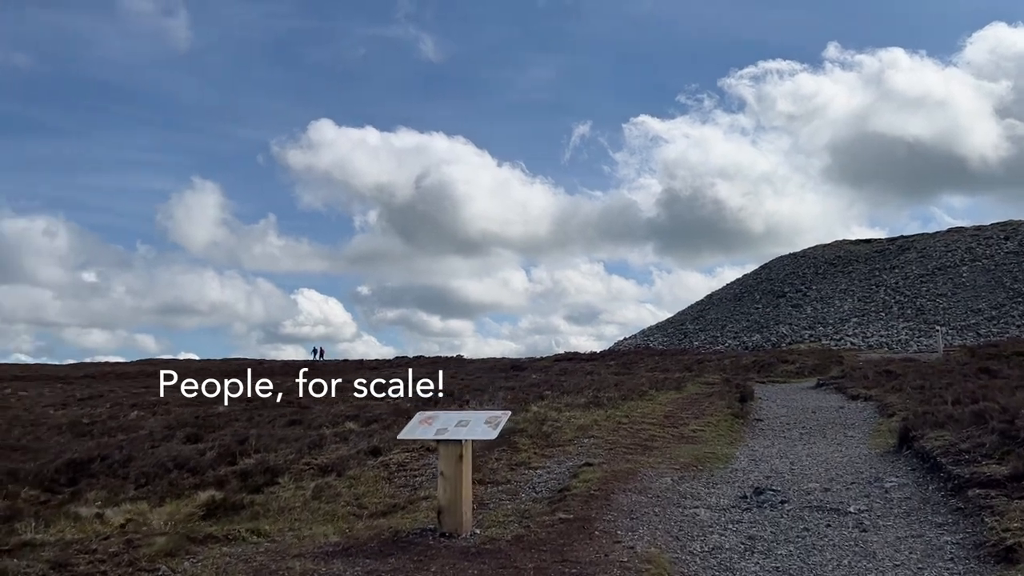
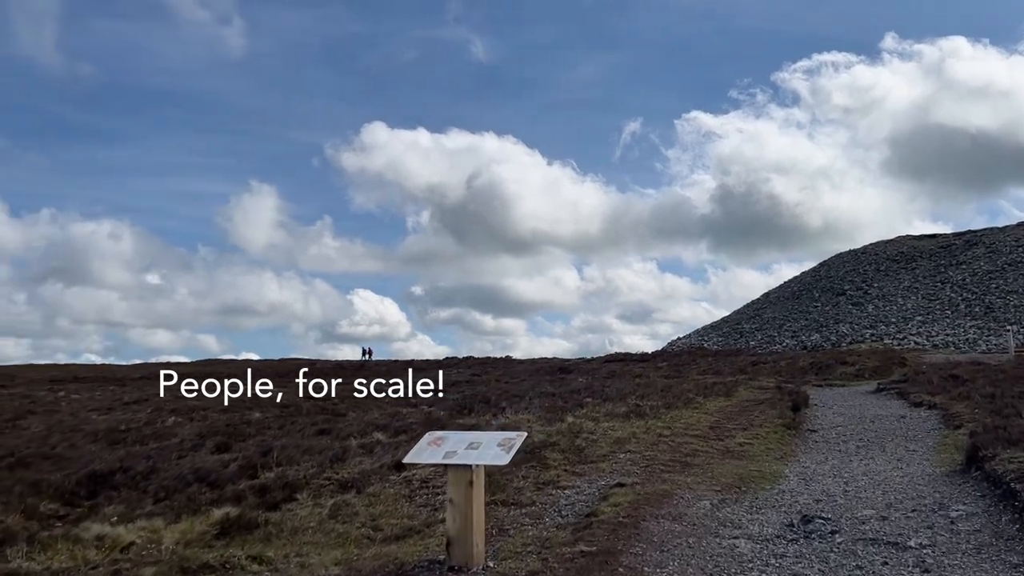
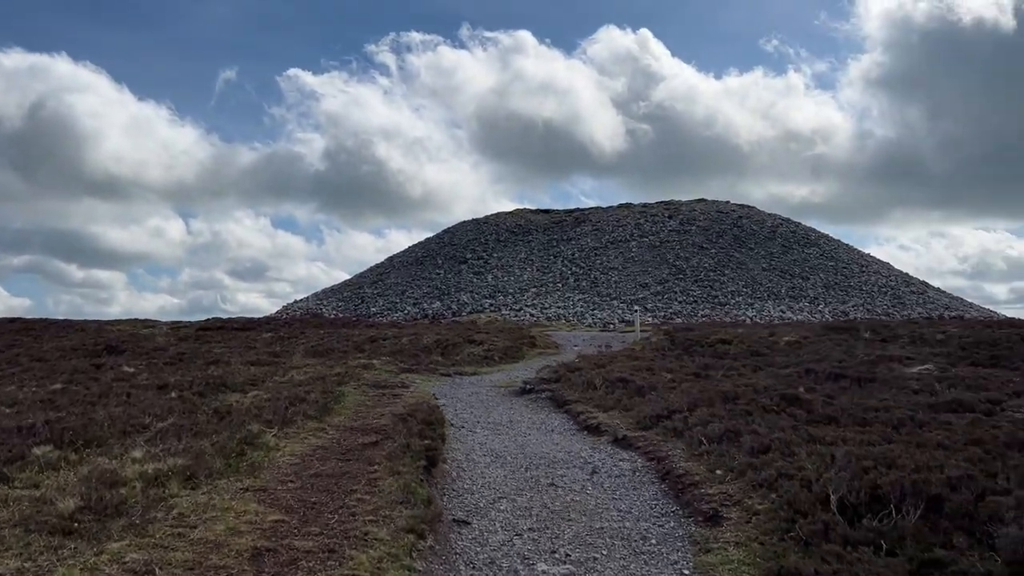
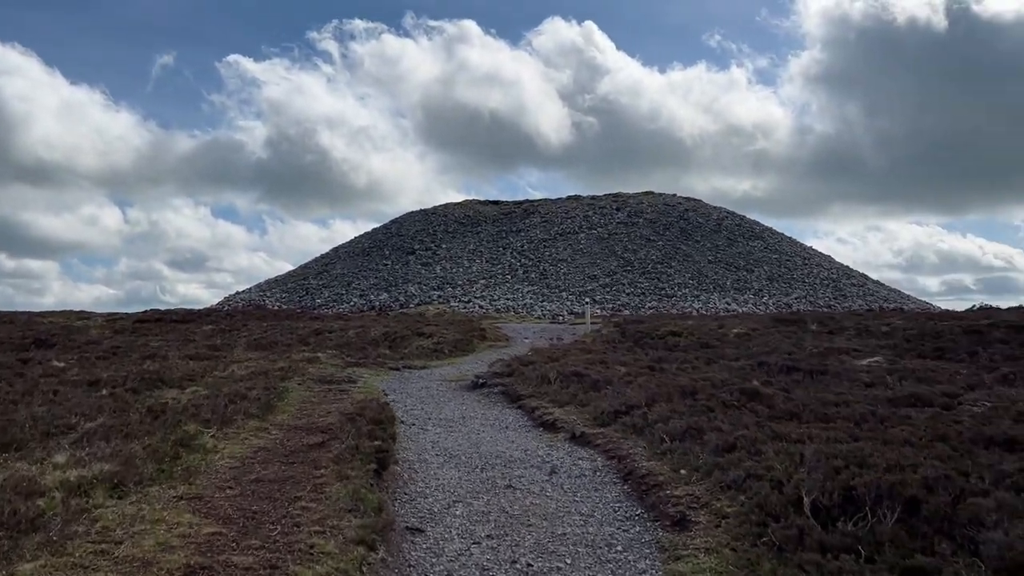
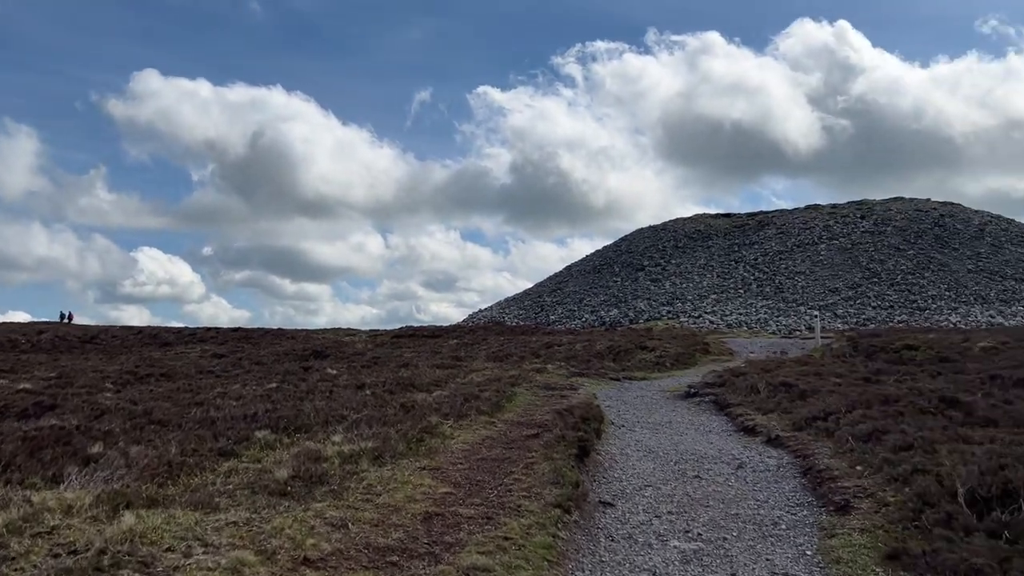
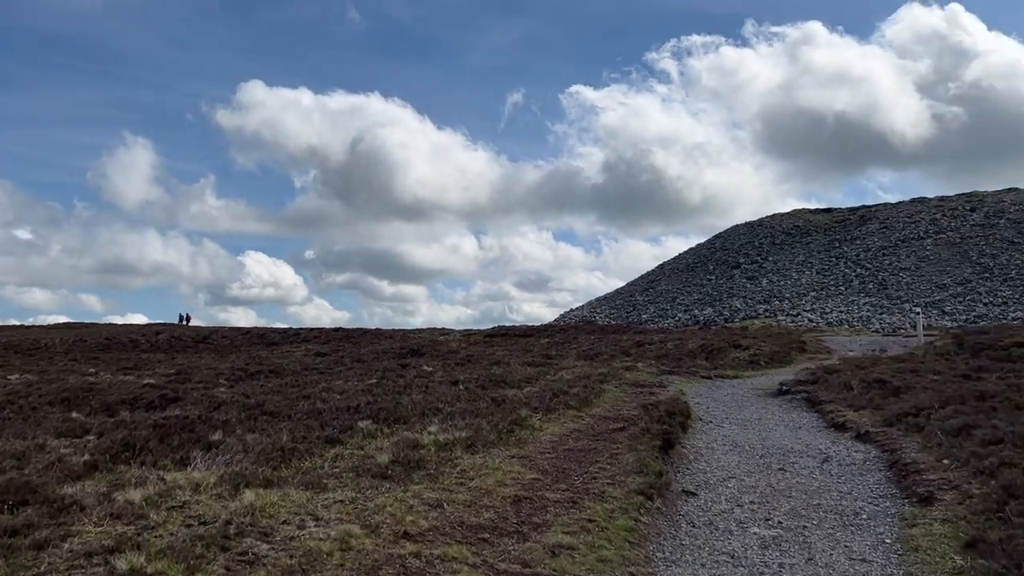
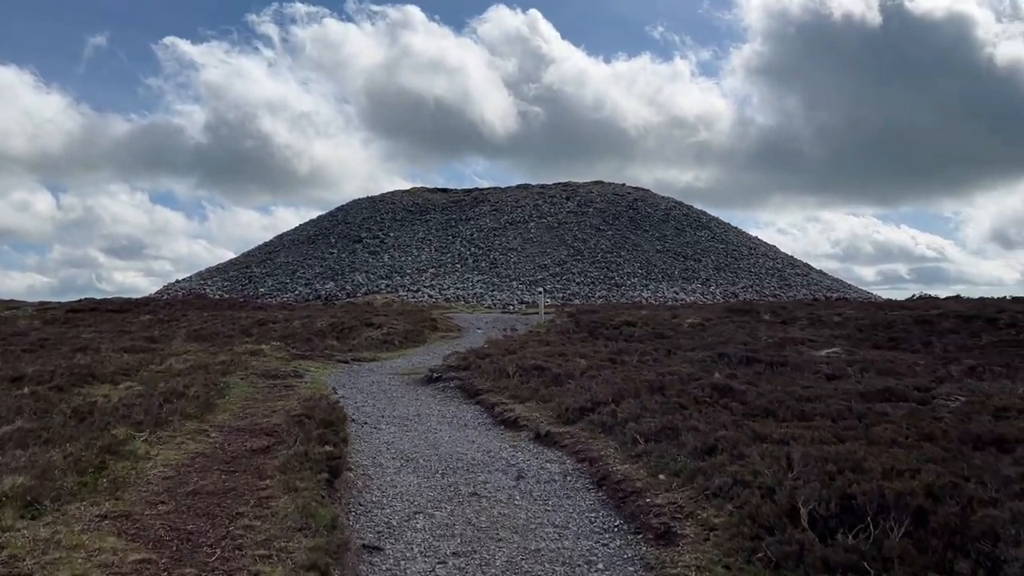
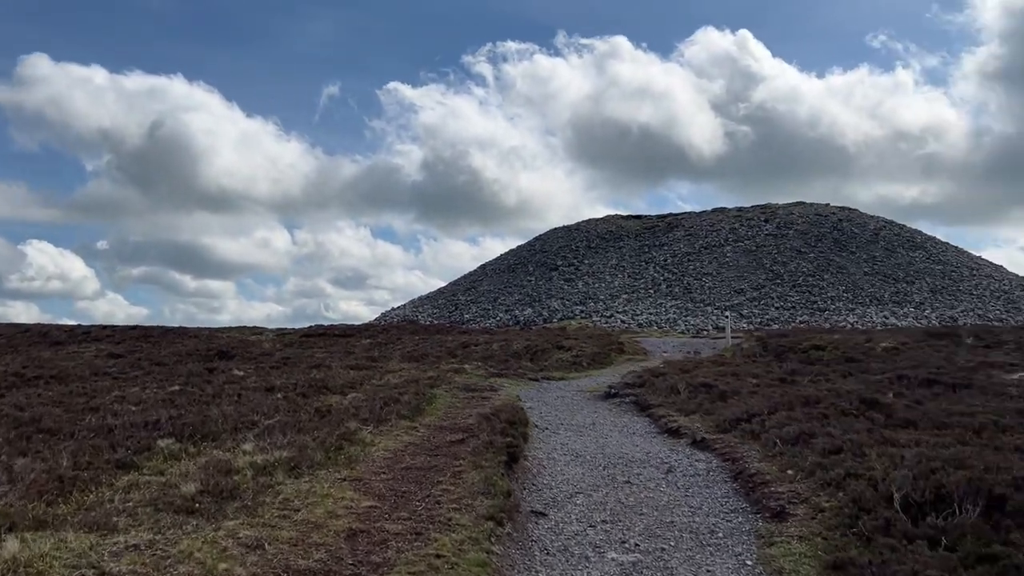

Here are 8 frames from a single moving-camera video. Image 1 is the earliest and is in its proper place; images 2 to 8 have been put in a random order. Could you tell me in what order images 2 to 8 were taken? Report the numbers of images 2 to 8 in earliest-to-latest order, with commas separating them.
2, 6, 5, 8, 3, 4, 7
